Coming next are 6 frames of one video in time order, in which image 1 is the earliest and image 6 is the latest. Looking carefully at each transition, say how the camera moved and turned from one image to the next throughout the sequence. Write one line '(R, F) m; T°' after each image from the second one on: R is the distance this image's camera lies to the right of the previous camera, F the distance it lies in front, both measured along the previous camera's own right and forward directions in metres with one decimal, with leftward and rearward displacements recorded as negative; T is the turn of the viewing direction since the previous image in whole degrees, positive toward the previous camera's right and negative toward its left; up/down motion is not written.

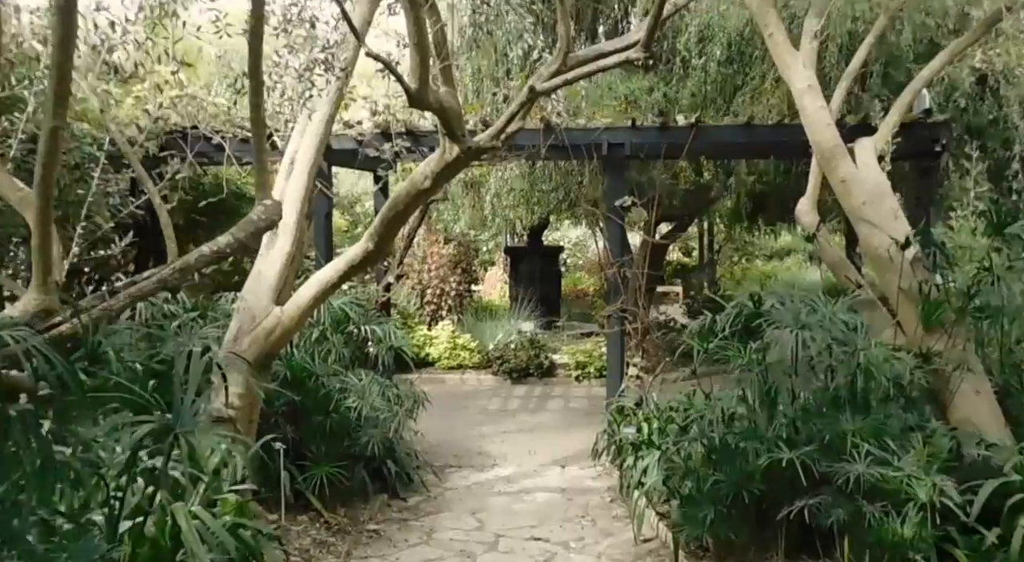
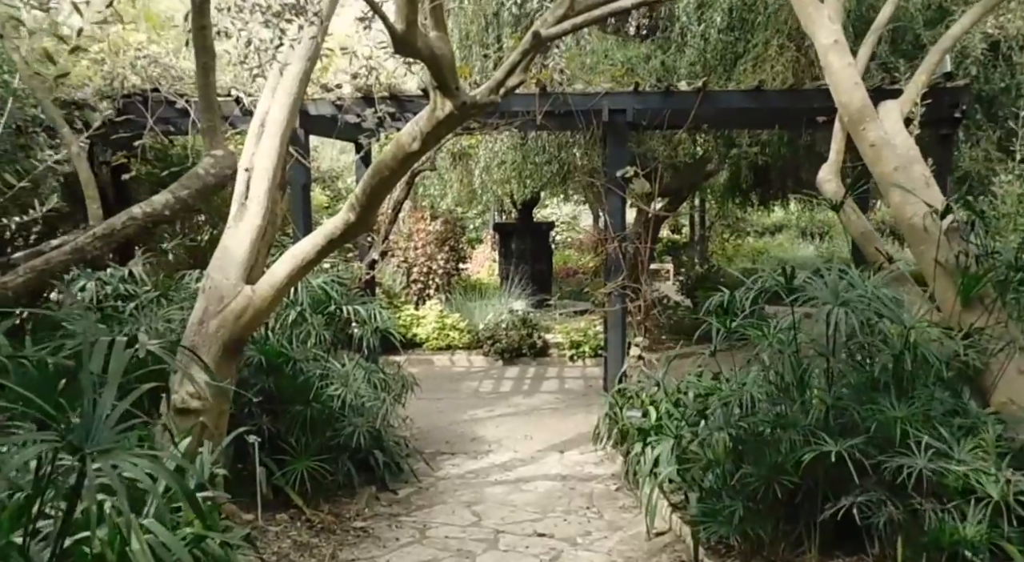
(0.0, +0.4) m; +1°
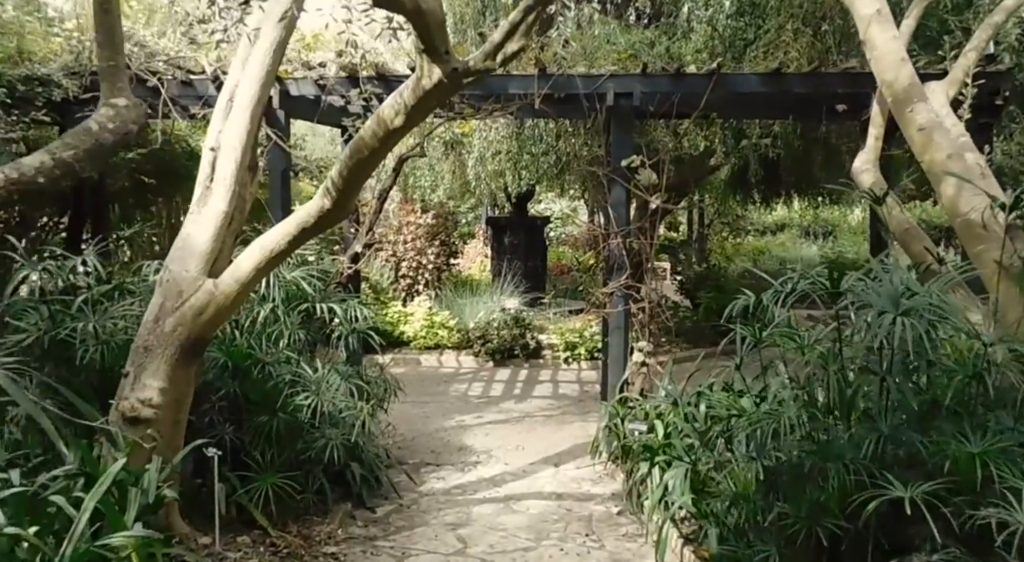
(0.0, +0.4) m; +1°
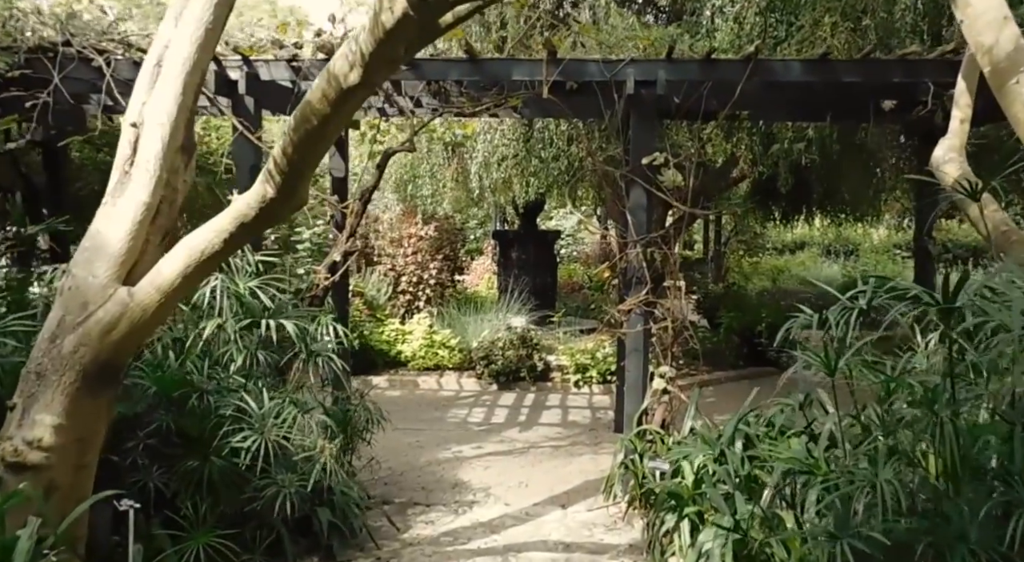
(0.0, +0.6) m; -1°
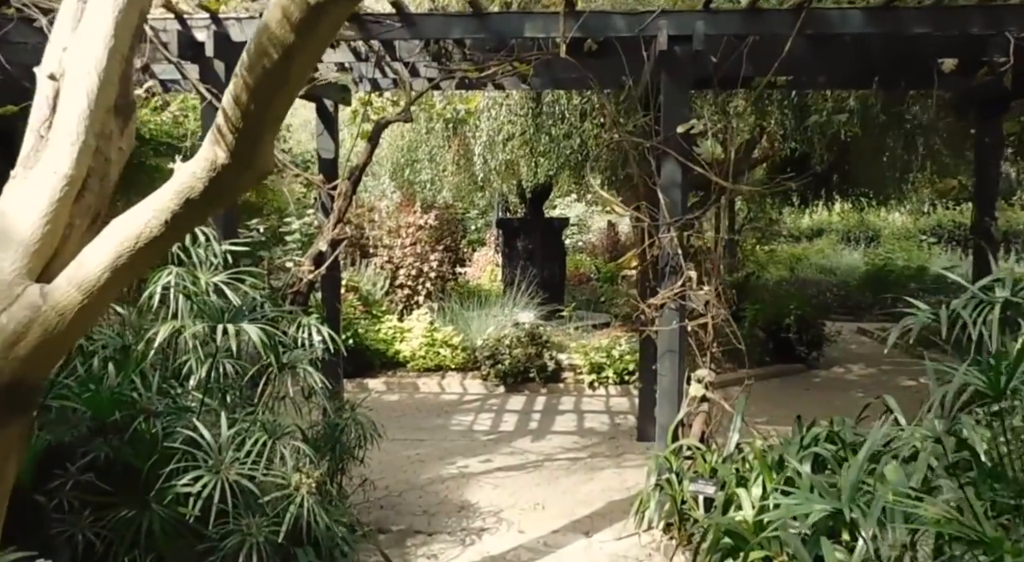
(0.0, +0.6) m; 0°
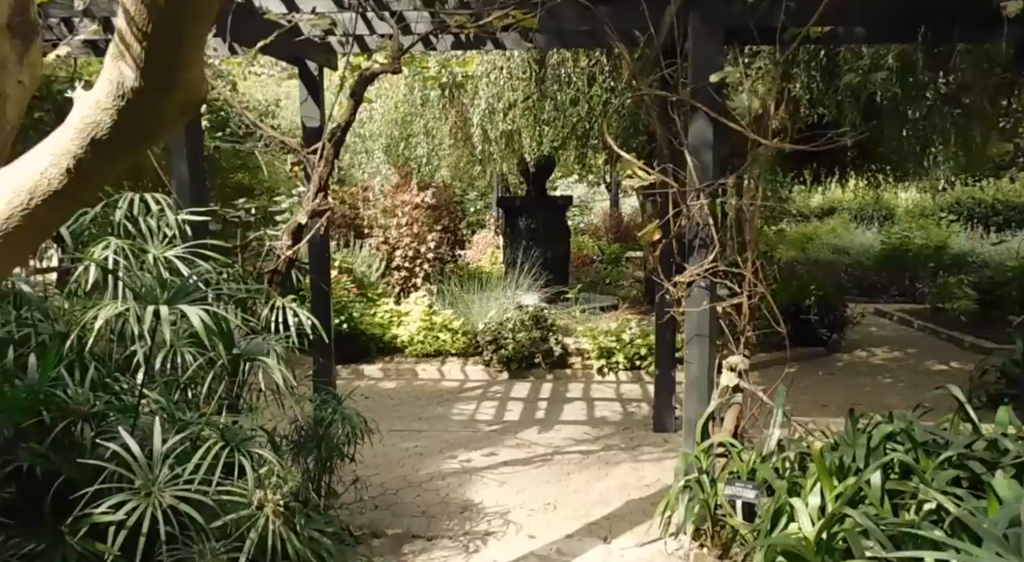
(0.0, +0.4) m; 0°
